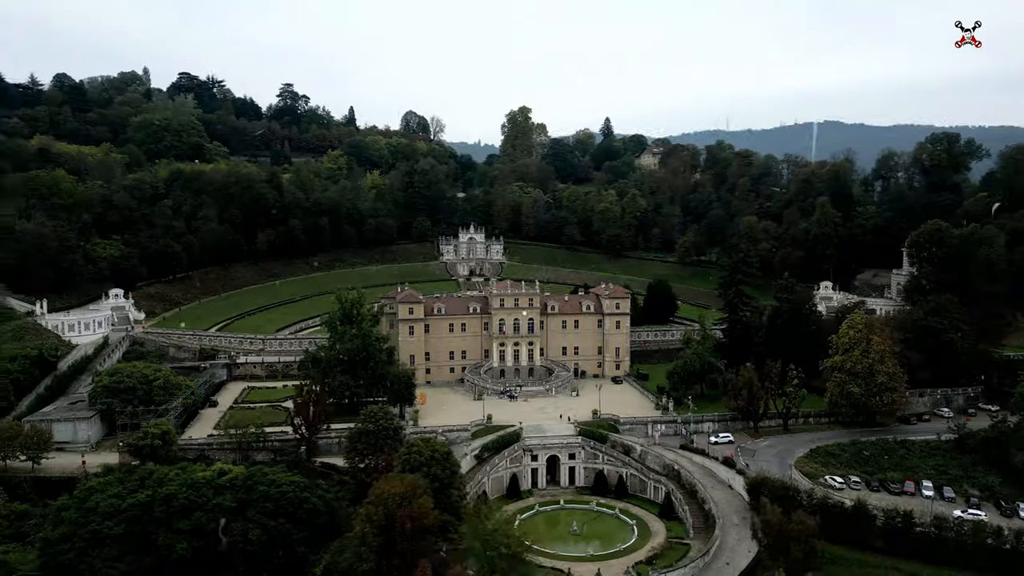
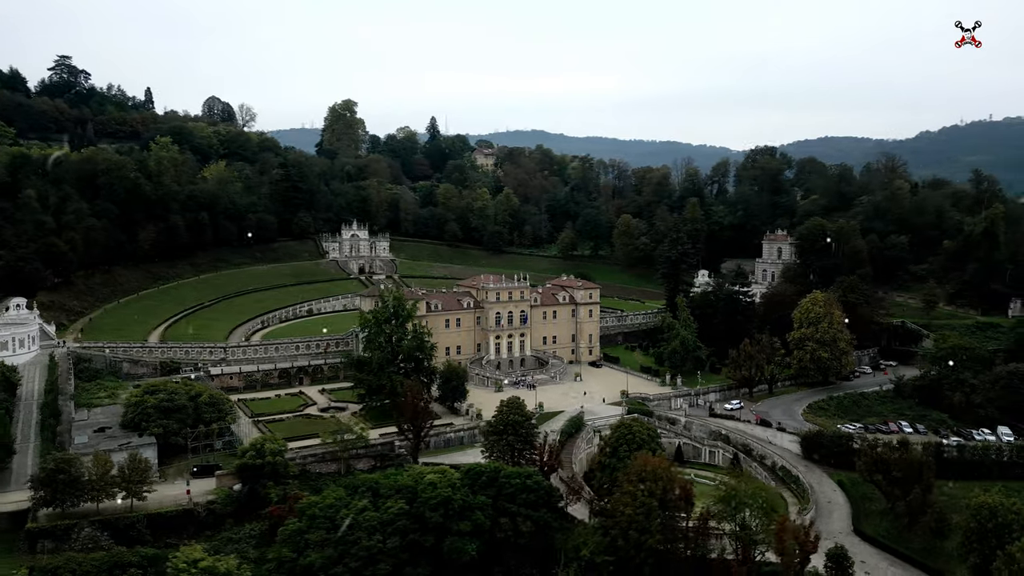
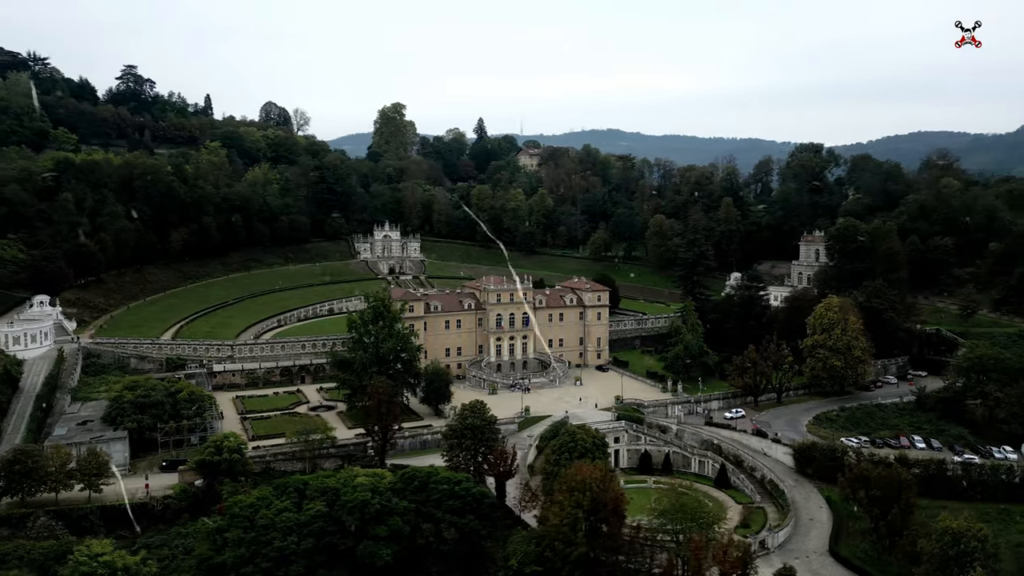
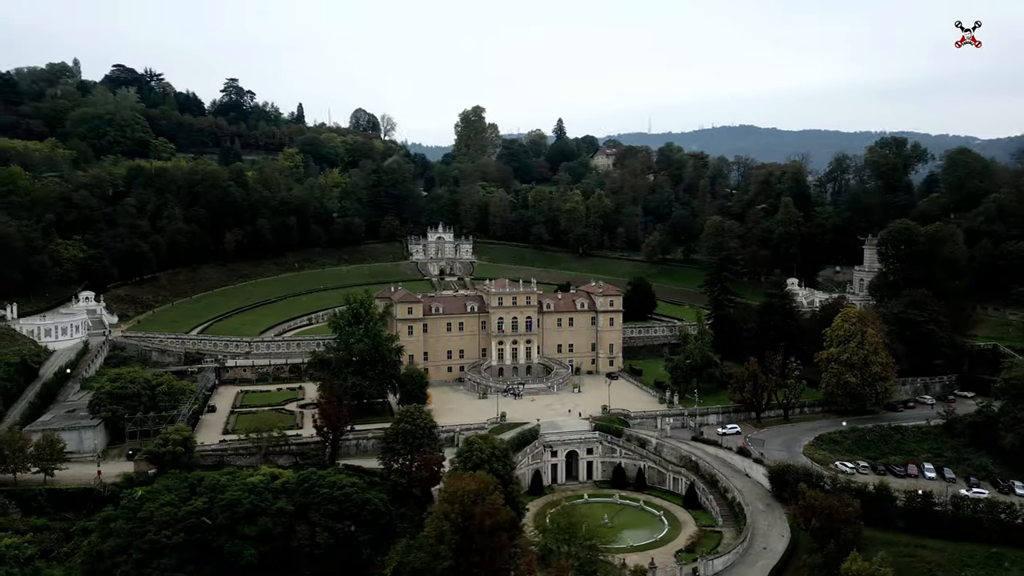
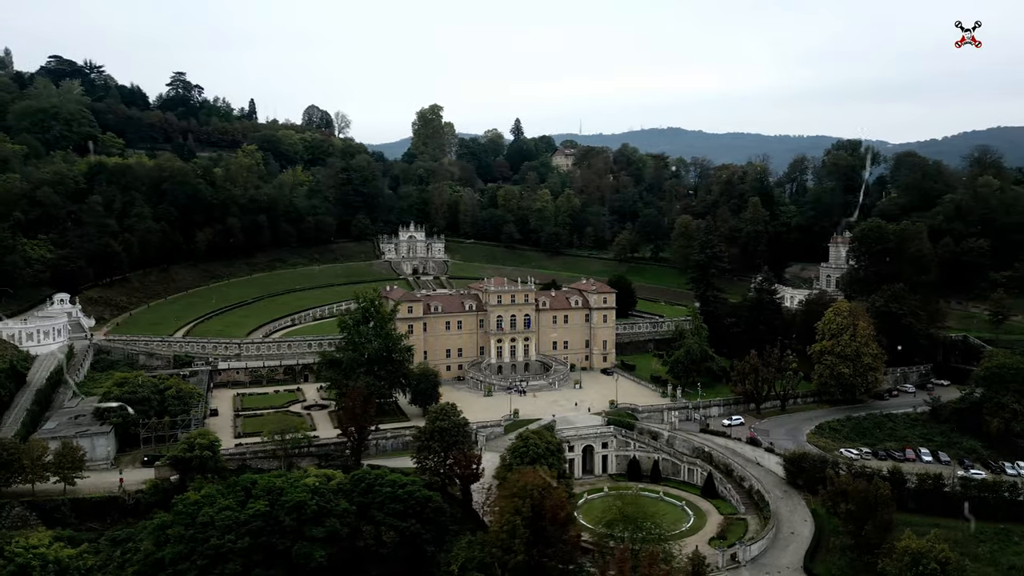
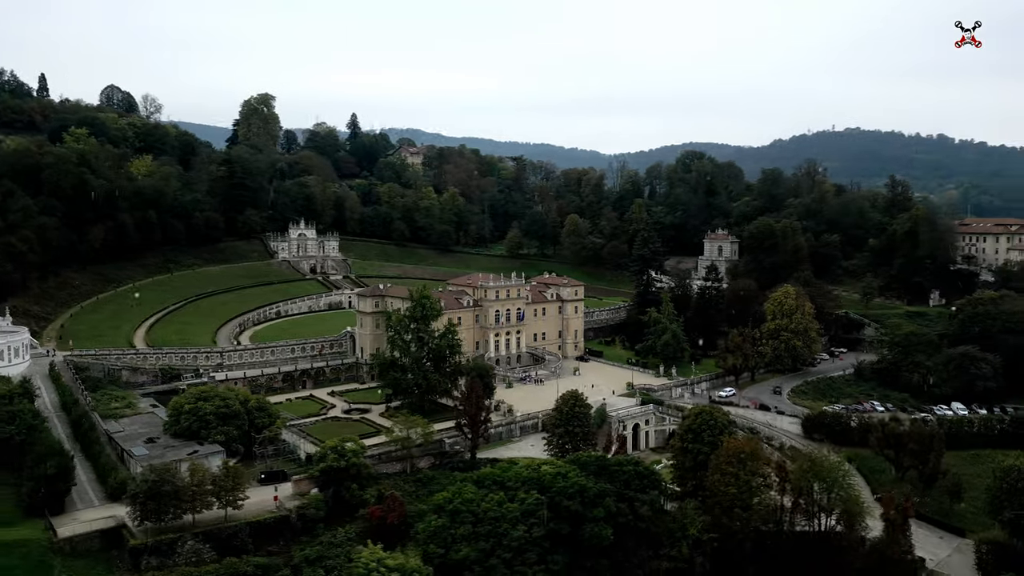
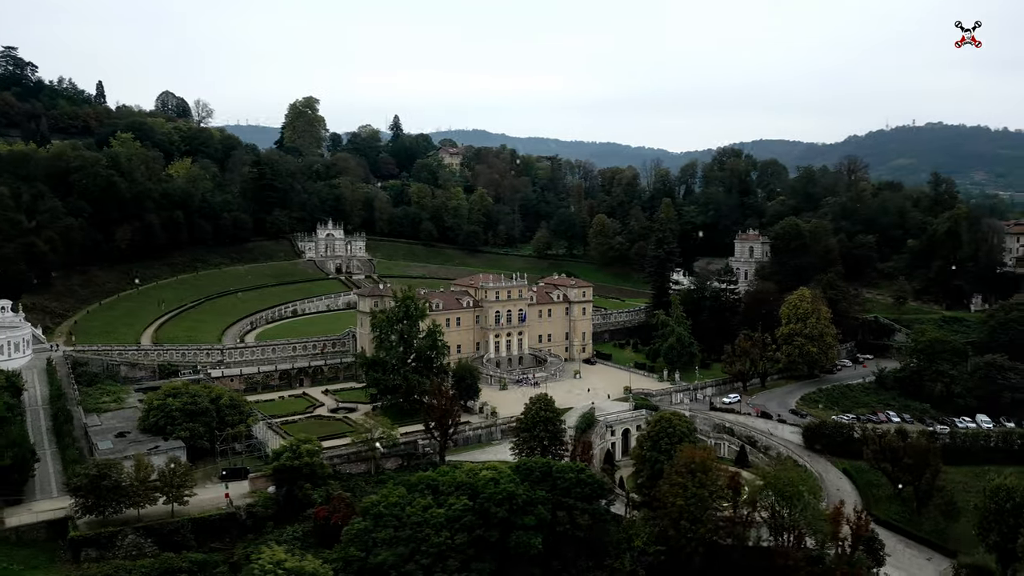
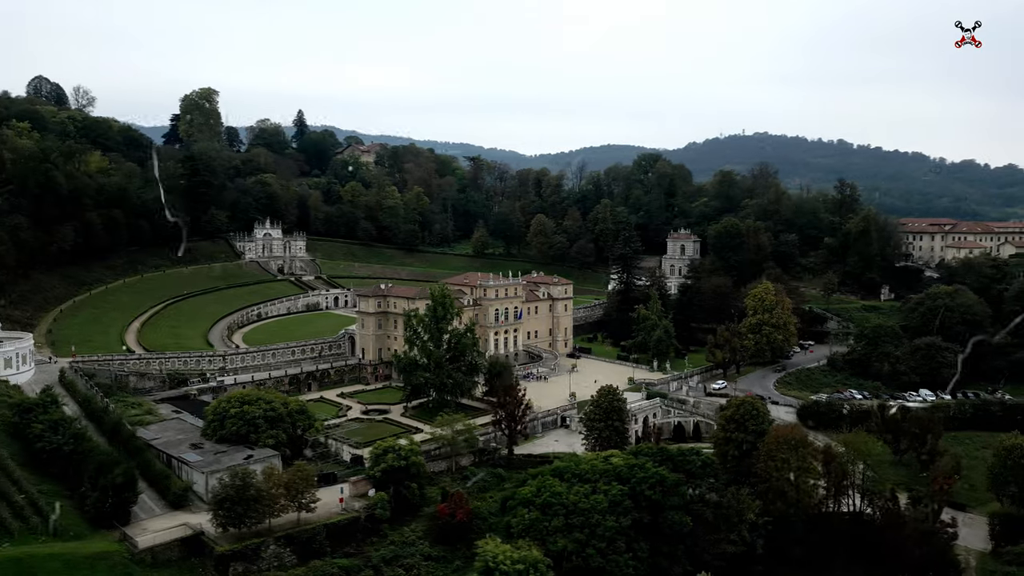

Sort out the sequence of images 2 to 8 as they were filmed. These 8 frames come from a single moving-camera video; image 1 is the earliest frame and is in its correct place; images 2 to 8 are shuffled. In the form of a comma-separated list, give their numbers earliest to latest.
4, 5, 3, 2, 7, 6, 8
